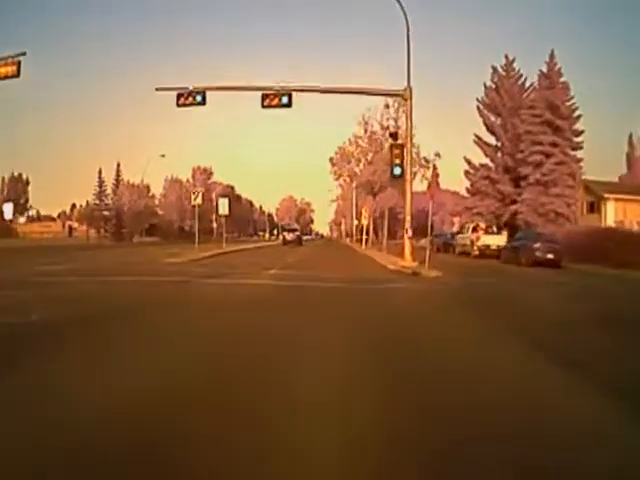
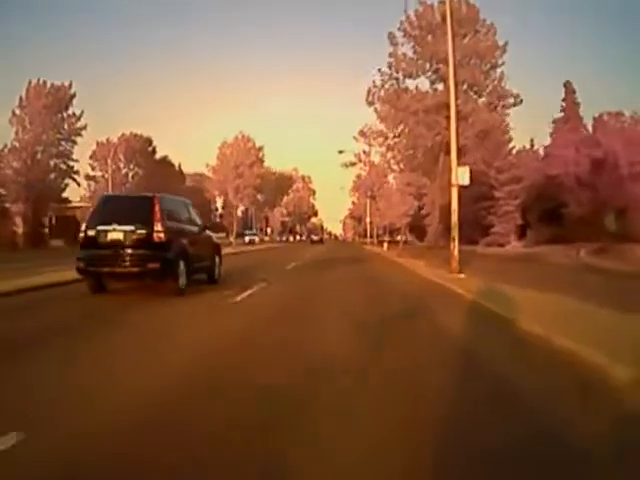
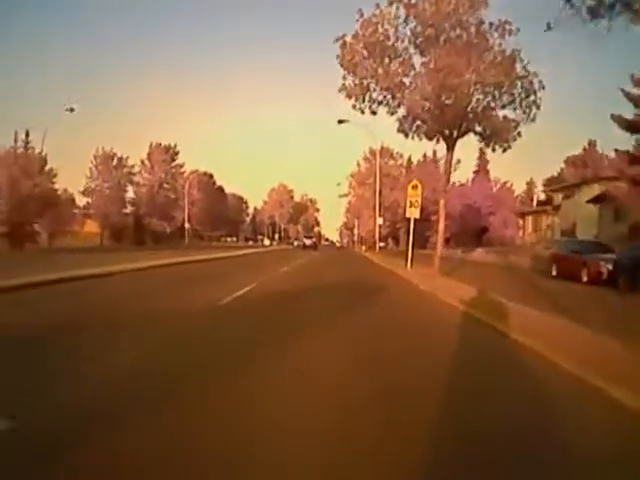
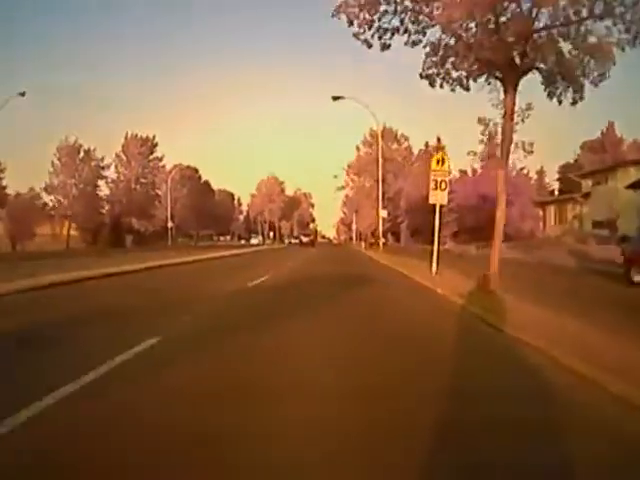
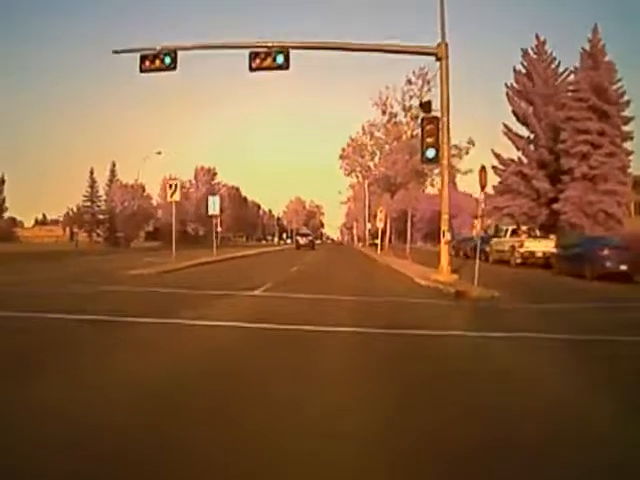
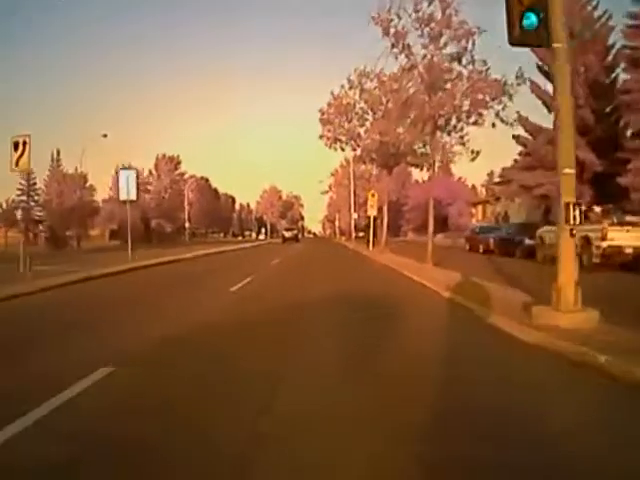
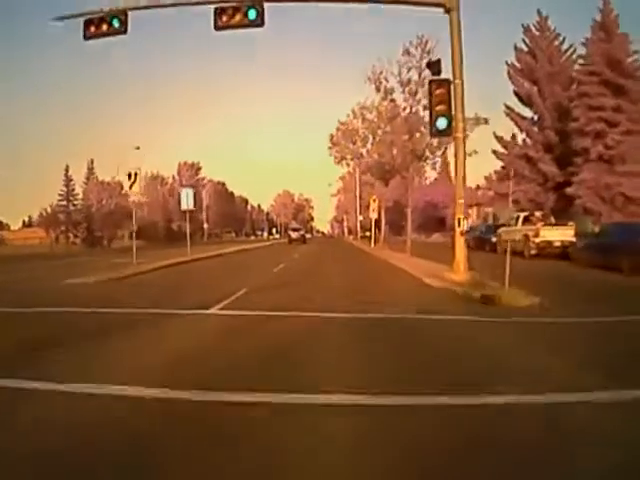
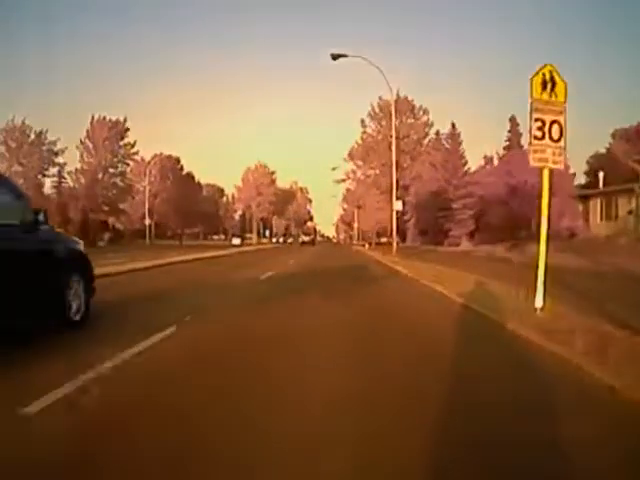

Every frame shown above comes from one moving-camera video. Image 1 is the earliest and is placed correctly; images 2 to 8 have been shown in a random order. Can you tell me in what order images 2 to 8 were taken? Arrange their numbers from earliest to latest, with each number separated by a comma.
5, 7, 6, 3, 4, 8, 2
